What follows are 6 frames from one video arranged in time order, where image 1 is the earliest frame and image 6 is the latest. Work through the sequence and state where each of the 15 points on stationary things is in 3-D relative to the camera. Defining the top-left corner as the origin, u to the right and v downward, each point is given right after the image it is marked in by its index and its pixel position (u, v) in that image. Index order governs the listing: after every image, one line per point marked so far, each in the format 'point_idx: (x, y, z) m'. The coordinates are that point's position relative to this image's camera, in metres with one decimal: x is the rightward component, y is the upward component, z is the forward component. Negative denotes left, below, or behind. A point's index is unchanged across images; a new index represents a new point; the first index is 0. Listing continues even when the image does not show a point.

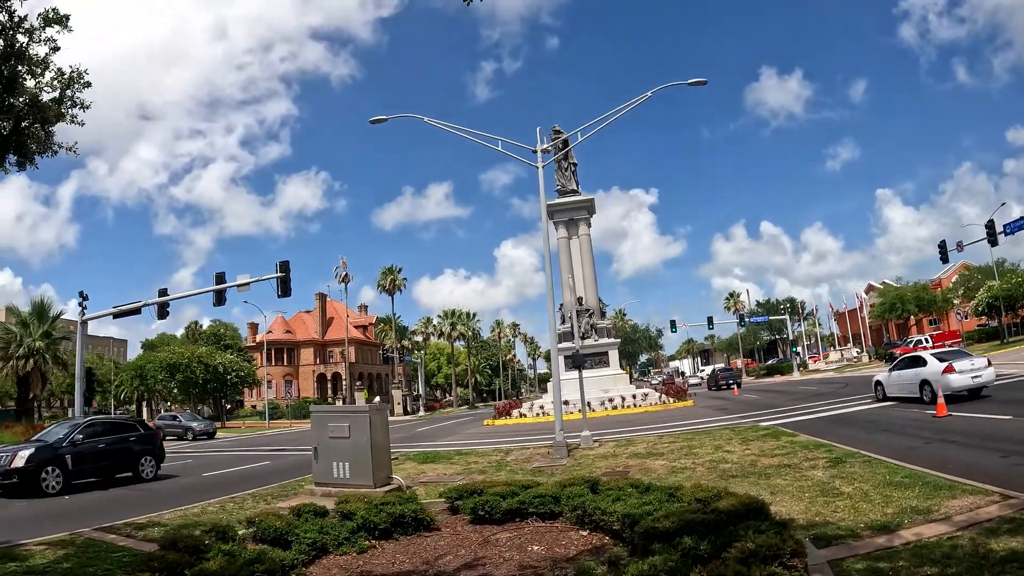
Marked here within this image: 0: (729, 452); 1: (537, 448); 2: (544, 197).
0: (+3.8, -2.9, +11.6) m
1: (+0.6, -3.9, +16.4) m
2: (+0.8, +2.3, +16.6) m
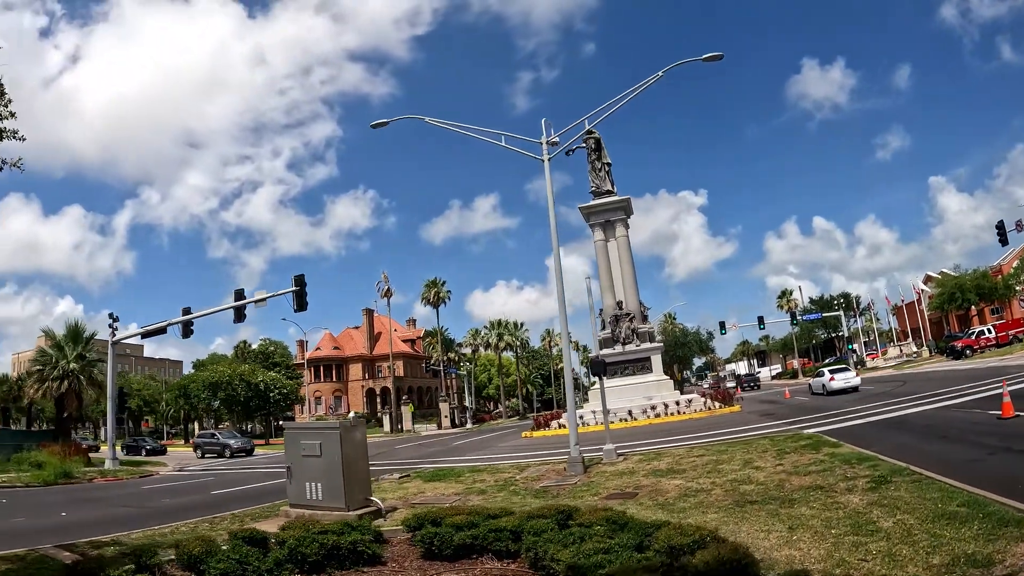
0: (+3.7, -2.7, +10.0) m
1: (+0.9, -4.0, +15.0) m
2: (+0.9, +2.2, +15.3) m
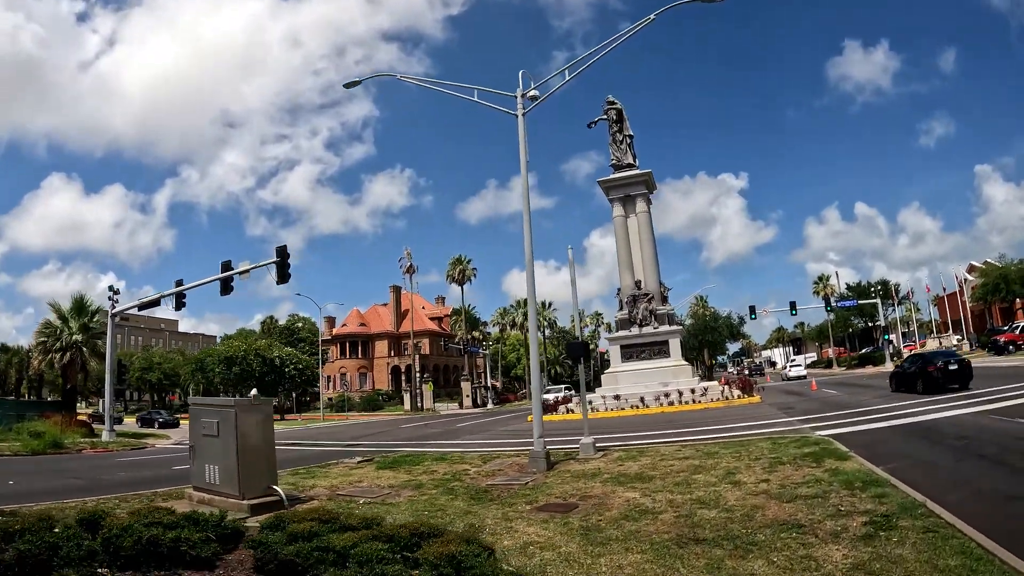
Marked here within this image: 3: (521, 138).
0: (+2.7, -2.3, +7.9) m
1: (+0.2, -3.4, +13.1) m
2: (+0.2, +2.8, +13.2) m
3: (+0.2, +3.1, +13.5) m
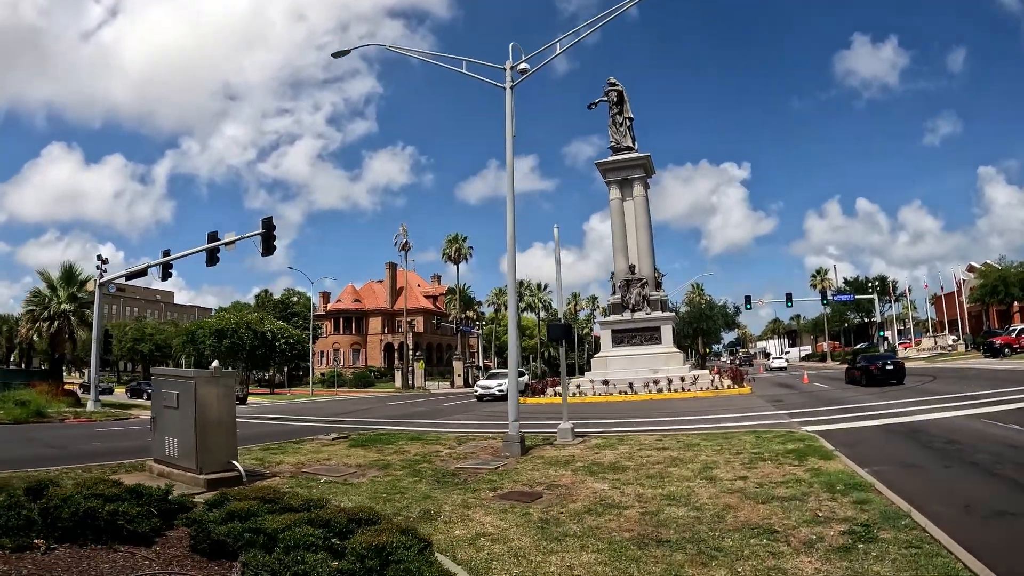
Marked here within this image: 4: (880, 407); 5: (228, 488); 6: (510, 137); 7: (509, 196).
0: (+2.3, -2.2, +7.5) m
1: (-0.3, -3.0, +12.7) m
2: (0.0, +3.2, +12.6) m
3: (0.0, +3.5, +13.0) m
4: (+10.0, -3.1, +17.7) m
5: (-4.1, -2.8, +9.4) m
6: (0.0, +3.0, +12.6) m
7: (0.0, +1.7, +12.0) m
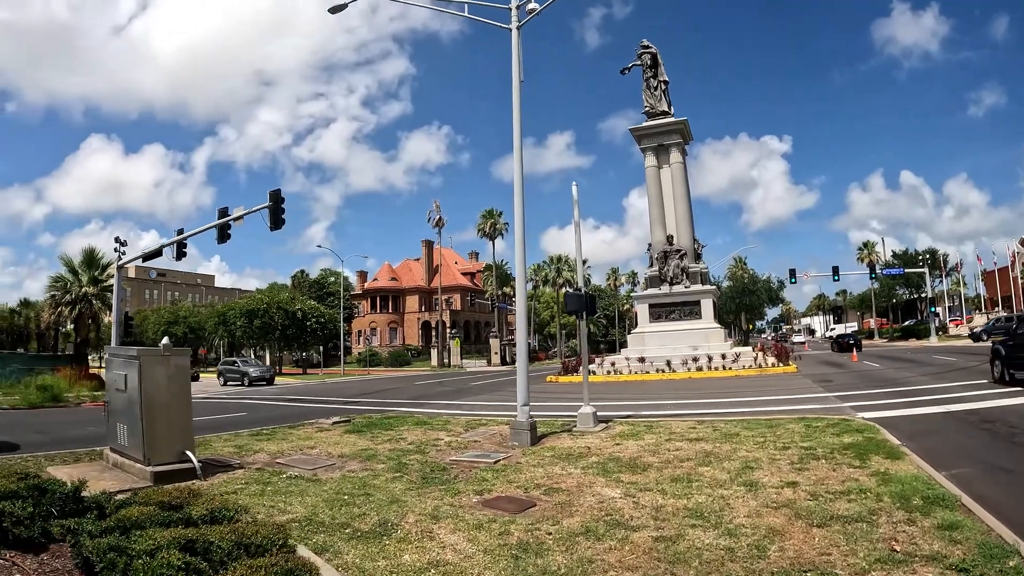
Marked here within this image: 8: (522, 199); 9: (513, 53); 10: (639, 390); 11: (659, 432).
0: (+2.2, -1.8, +5.9) m
1: (-0.1, -2.4, +11.3) m
2: (+0.1, +3.8, +11.0) m
3: (+0.1, +4.1, +11.3) m
4: (+10.4, -2.3, +15.7) m
5: (-4.1, -2.4, +8.1) m
6: (+0.1, +3.5, +11.0) m
7: (+0.1, +2.2, +10.4) m
8: (+0.2, +1.6, +10.1) m
9: (+0.1, +4.2, +11.5) m
10: (+3.5, -2.8, +18.3) m
11: (+2.2, -2.2, +10.0) m
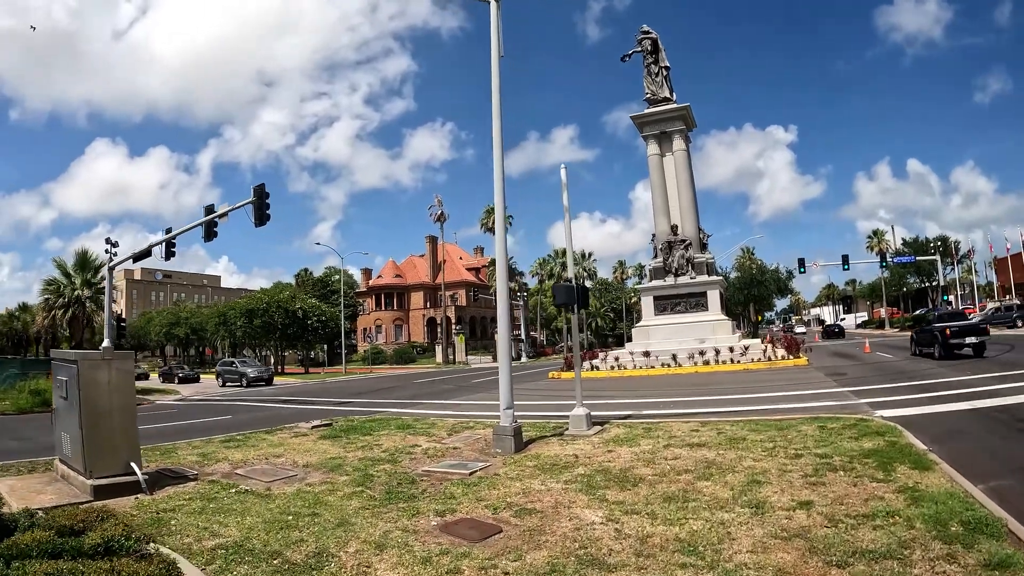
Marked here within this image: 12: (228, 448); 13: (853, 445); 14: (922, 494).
0: (+1.9, -1.6, +4.9) m
1: (-0.3, -2.3, +10.4) m
2: (-0.2, +3.9, +10.0) m
3: (-0.2, +4.2, +10.3) m
4: (+10.3, -2.0, +14.6) m
5: (-4.3, -2.4, +7.3) m
6: (-0.2, +3.6, +10.1) m
7: (-0.2, +2.4, +9.5) m
8: (-0.1, +1.7, +9.2) m
9: (-0.3, +4.4, +10.6) m
10: (+3.4, -2.6, +17.4) m
11: (+1.9, -2.0, +9.1) m
12: (-4.5, -2.6, +10.5) m
13: (+3.7, -1.7, +7.1) m
14: (+3.2, -1.5, +5.1) m
